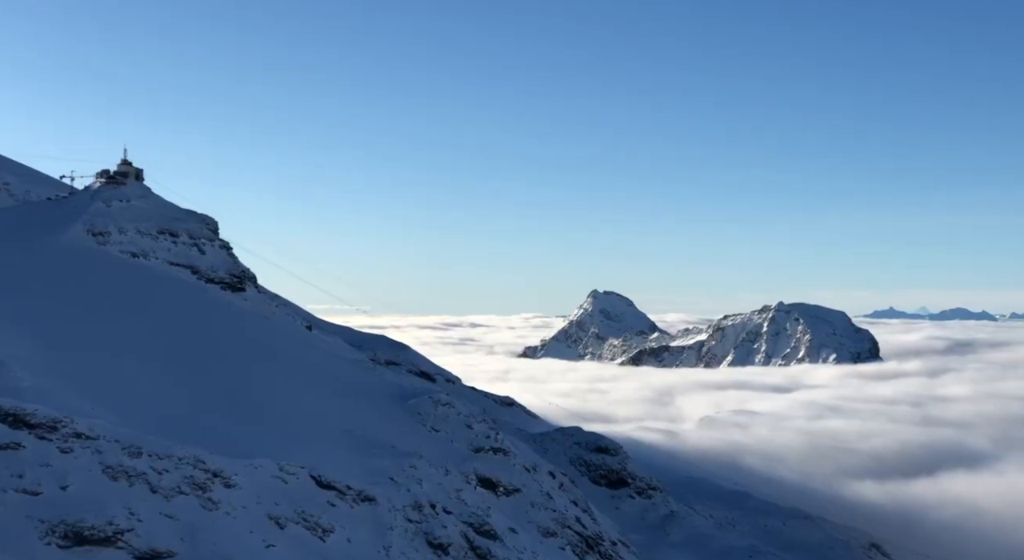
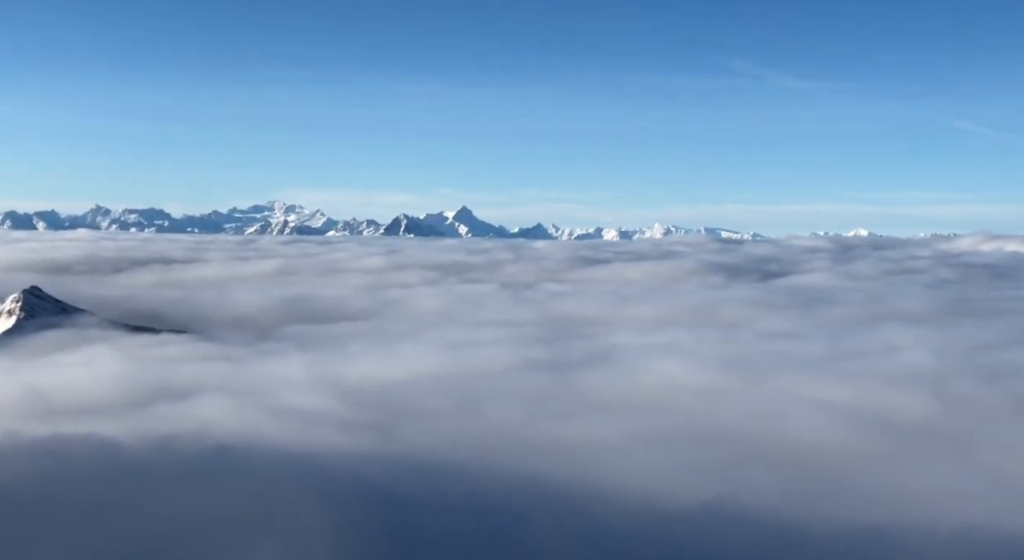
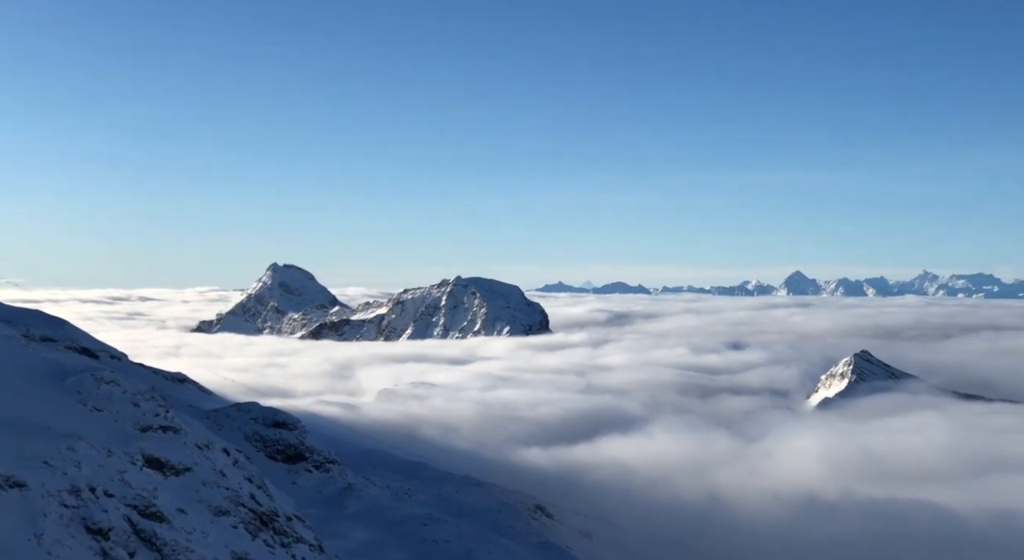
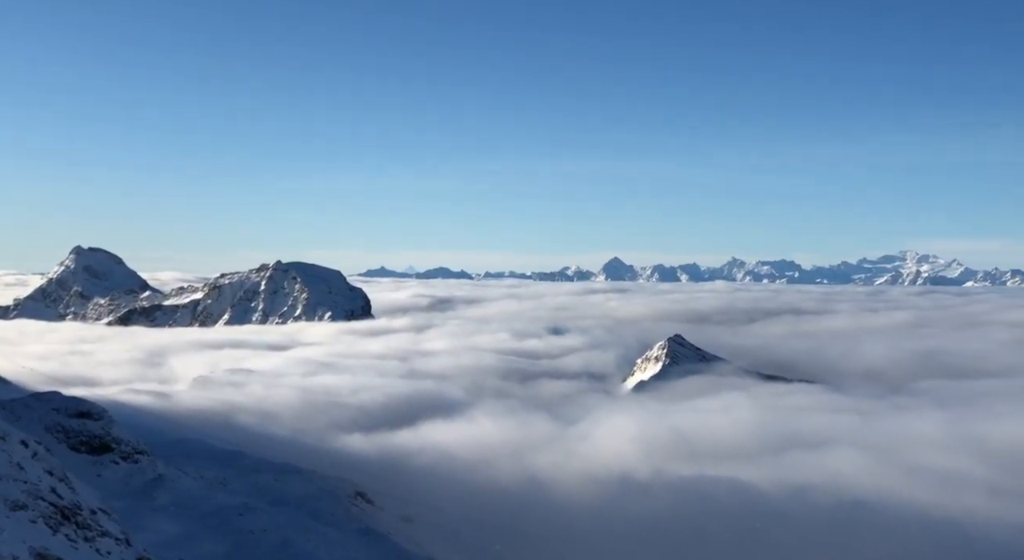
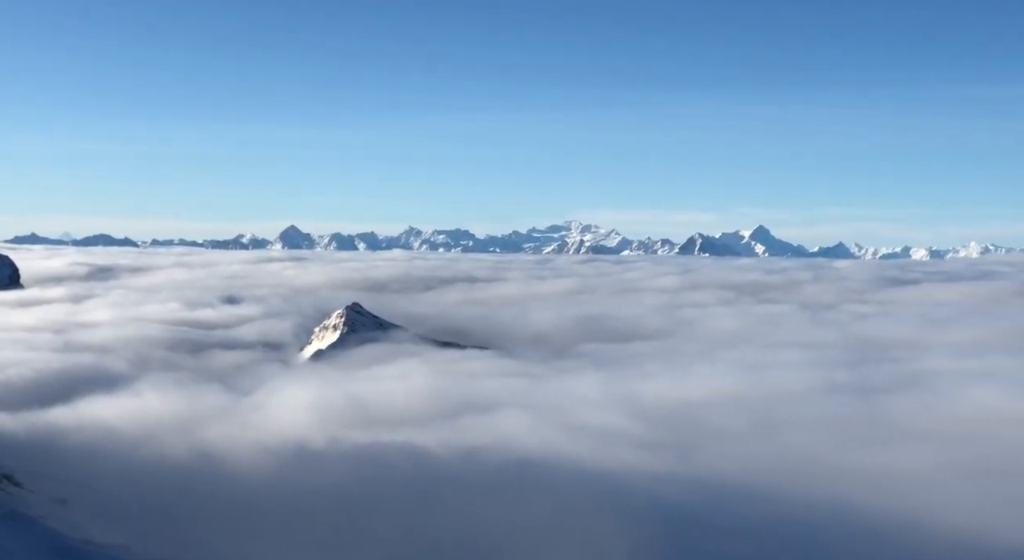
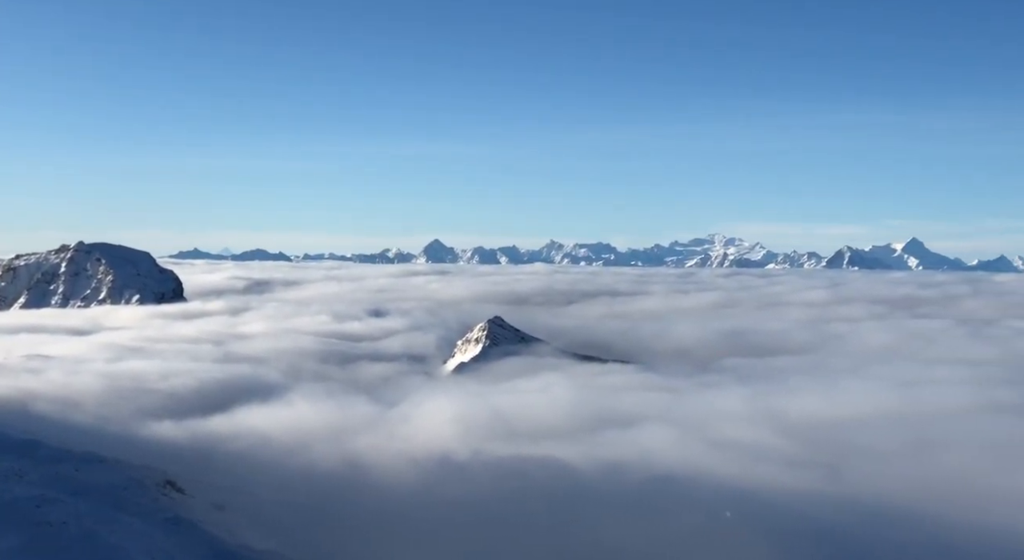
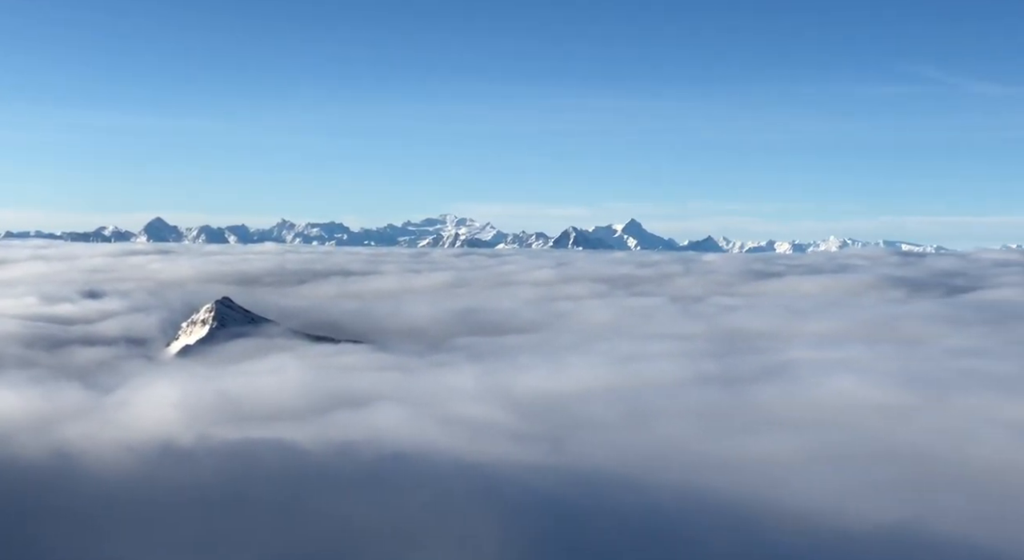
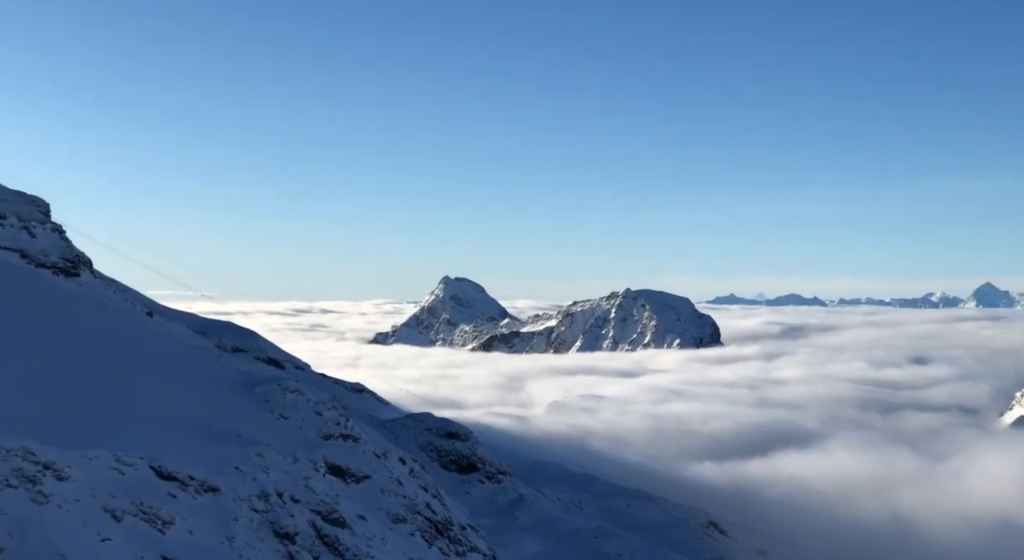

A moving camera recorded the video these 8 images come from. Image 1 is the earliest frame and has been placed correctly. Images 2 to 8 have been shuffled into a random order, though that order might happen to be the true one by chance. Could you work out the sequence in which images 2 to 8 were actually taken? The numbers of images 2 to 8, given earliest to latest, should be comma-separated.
8, 3, 4, 6, 5, 7, 2
